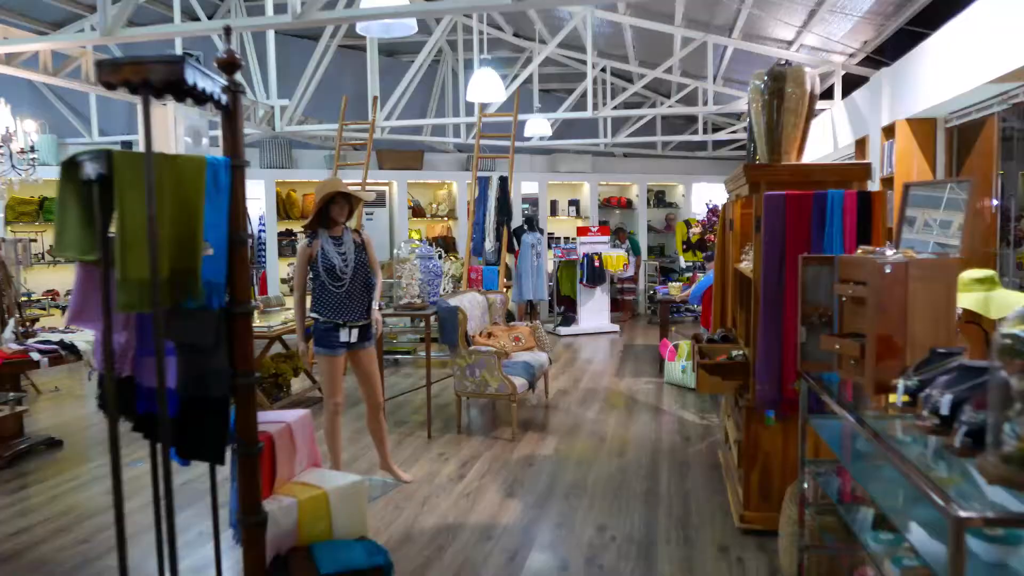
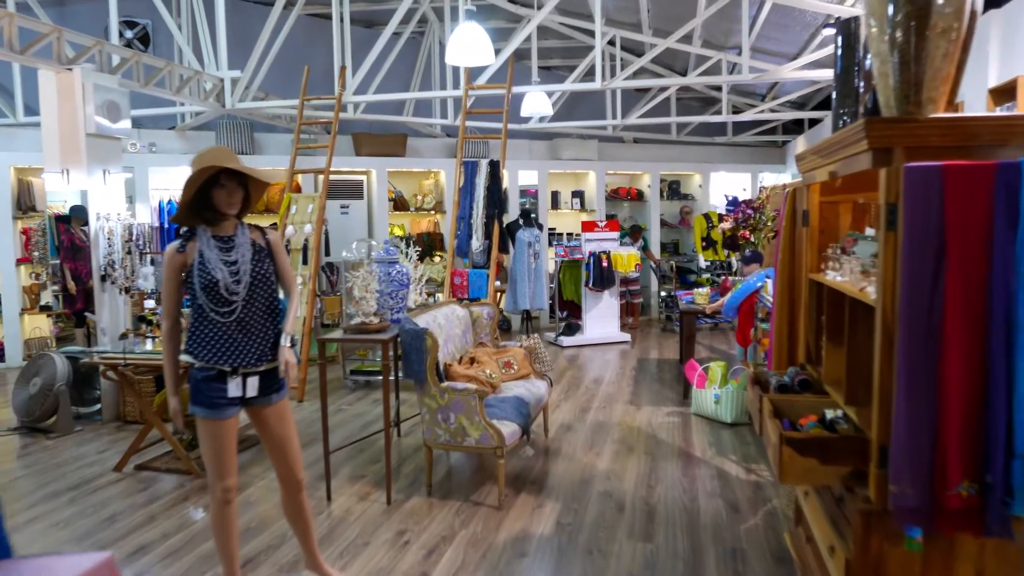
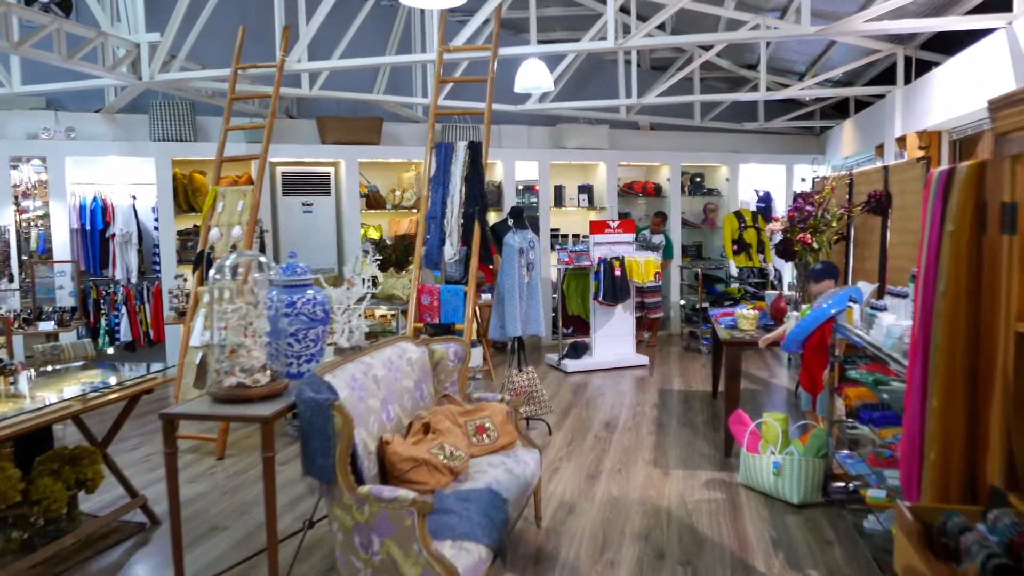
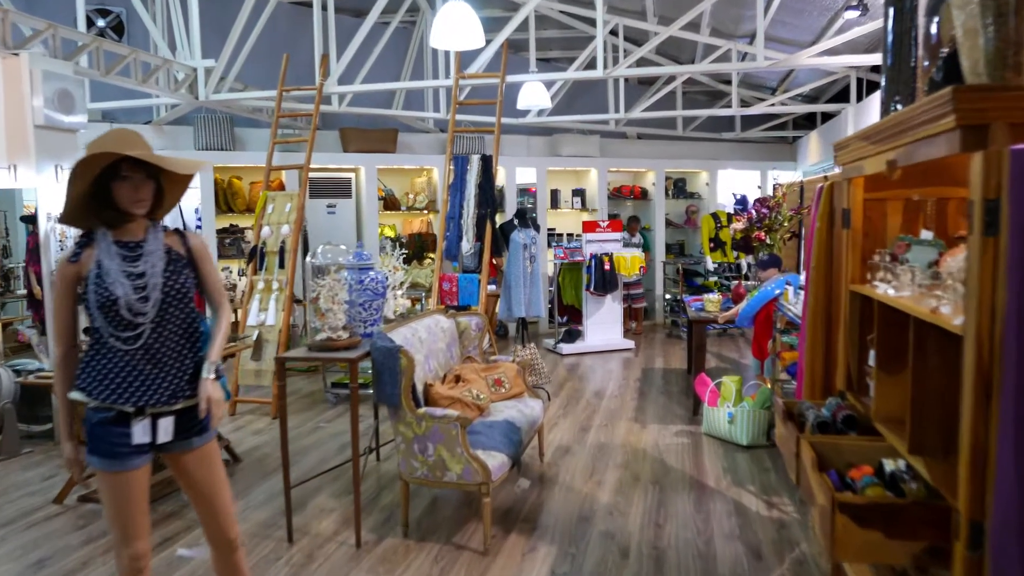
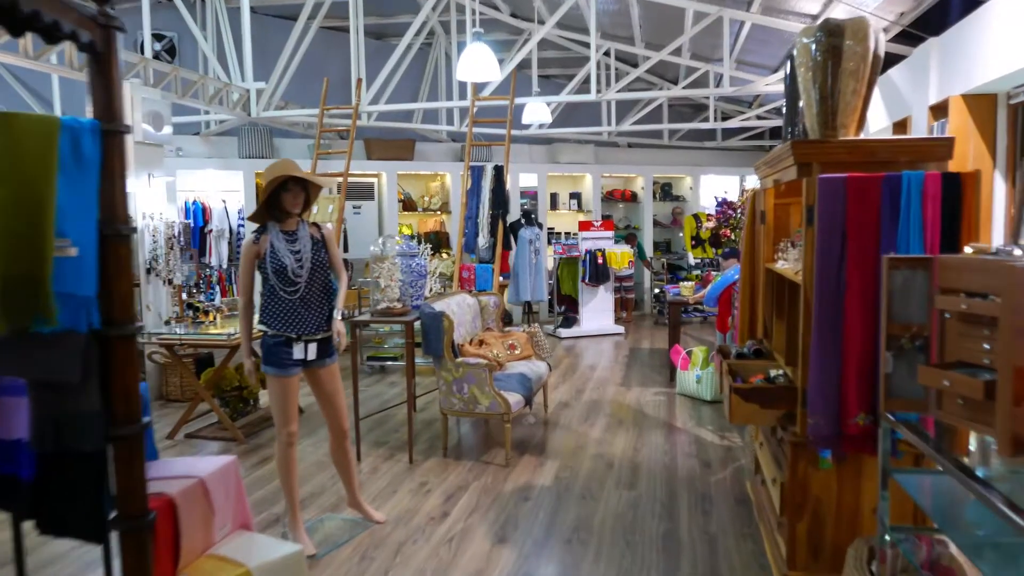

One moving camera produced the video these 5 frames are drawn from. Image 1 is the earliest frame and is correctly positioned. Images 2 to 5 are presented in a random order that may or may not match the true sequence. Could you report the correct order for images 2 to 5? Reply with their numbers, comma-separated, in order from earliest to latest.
5, 2, 4, 3
